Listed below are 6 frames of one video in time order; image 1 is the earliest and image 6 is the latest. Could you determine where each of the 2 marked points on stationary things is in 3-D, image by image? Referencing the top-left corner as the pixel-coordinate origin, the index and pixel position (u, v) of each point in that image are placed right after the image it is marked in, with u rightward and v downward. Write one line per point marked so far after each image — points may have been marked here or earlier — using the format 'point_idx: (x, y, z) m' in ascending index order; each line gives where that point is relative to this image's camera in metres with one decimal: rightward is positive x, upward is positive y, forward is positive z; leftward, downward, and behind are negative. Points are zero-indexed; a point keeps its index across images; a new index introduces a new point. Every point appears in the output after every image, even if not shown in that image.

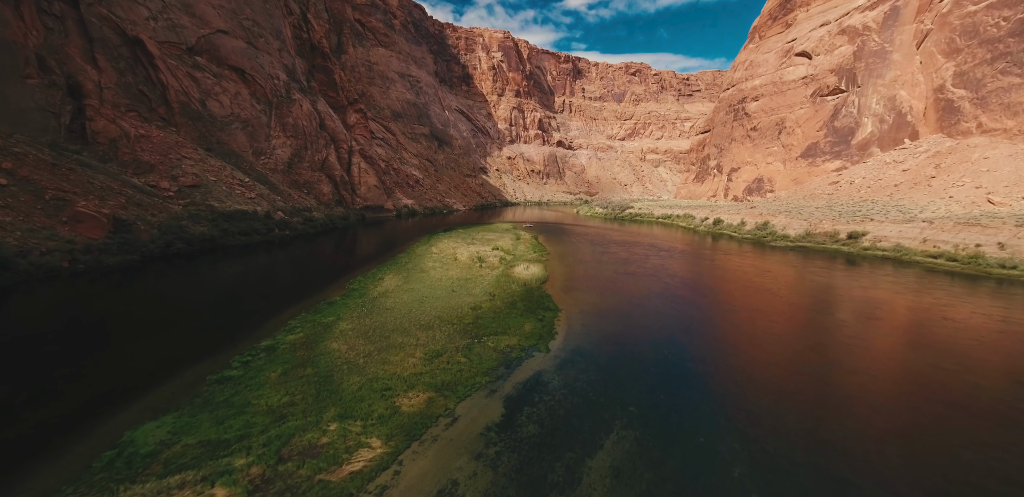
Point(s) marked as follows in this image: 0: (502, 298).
0: (-0.3, -1.5, +10.6) m
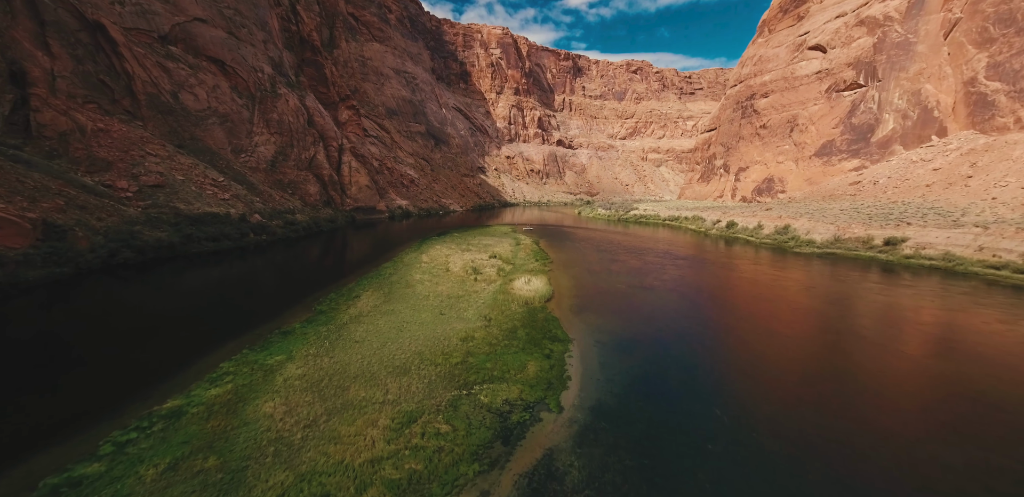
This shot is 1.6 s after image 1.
0: (-0.3, -1.8, +8.7) m
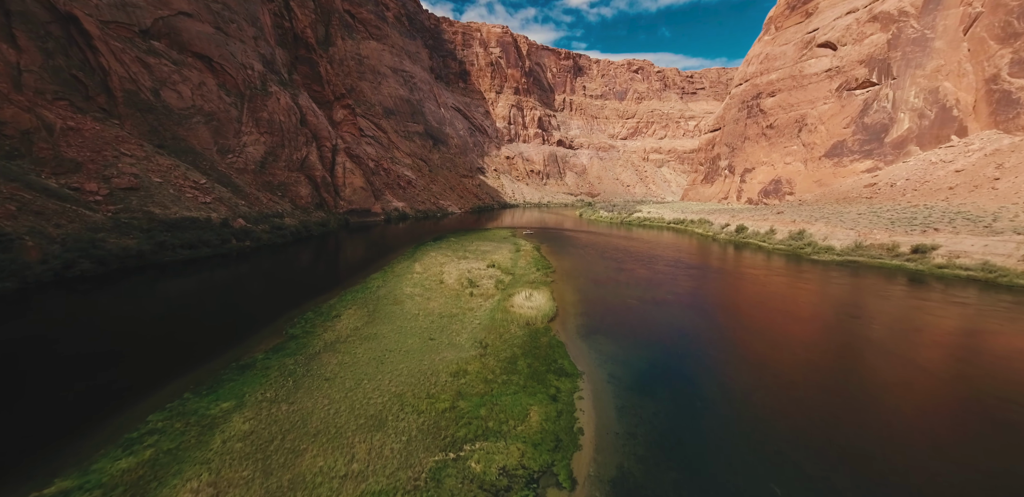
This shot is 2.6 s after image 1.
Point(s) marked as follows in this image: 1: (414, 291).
0: (-0.3, -2.2, +7.5) m
1: (-3.1, -1.4, +11.4) m
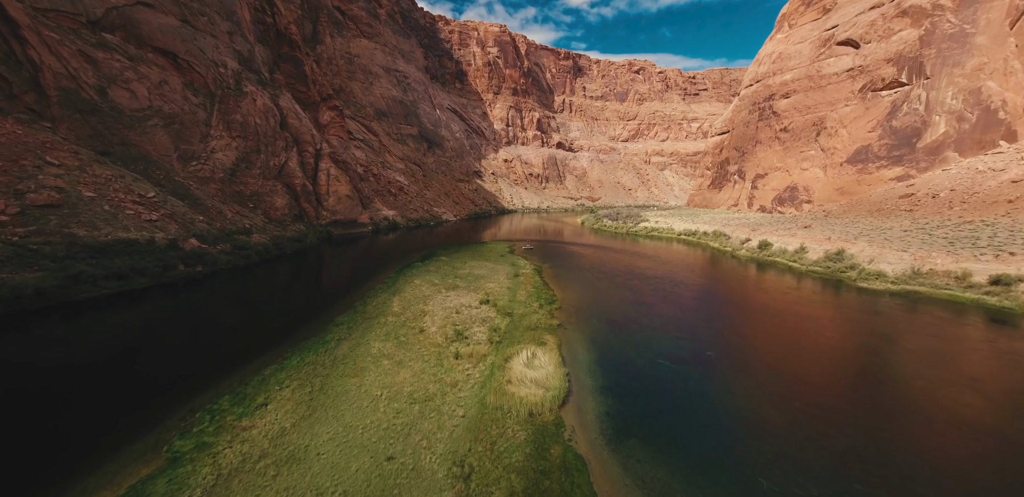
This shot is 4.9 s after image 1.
0: (-0.3, -3.3, +4.9) m
1: (-3.2, -2.5, +8.7) m
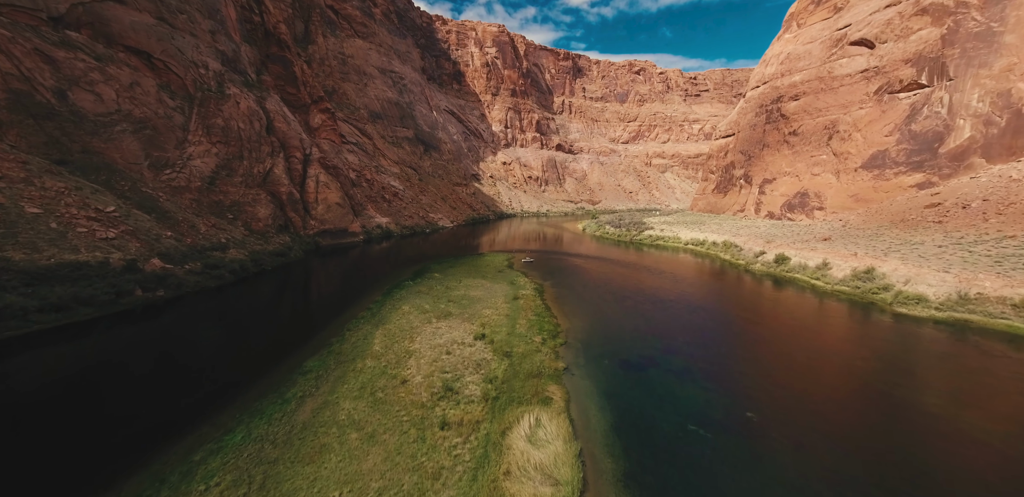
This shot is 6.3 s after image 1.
0: (-0.3, -4.1, +3.3) m
1: (-3.2, -3.3, +7.1) m
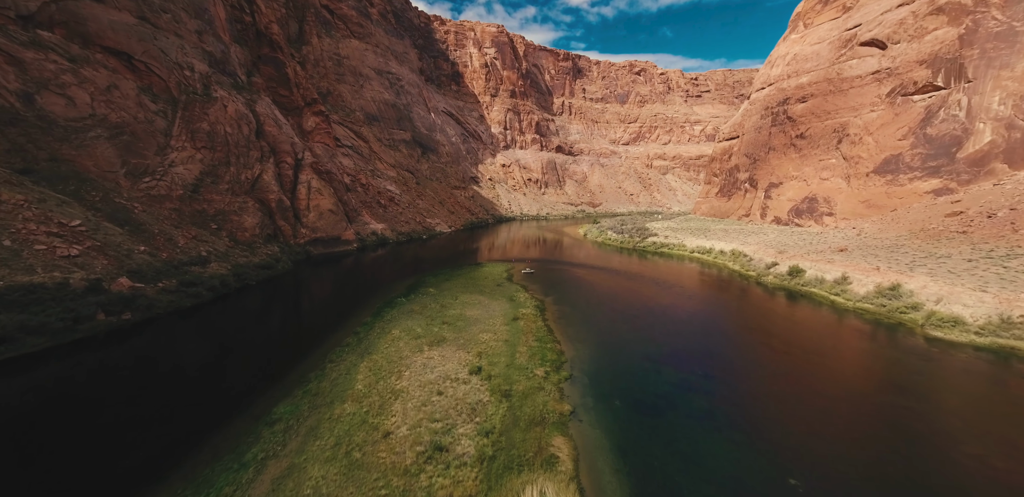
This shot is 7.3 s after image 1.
0: (-0.3, -4.7, +2.1) m
1: (-3.2, -3.9, +6.0) m
